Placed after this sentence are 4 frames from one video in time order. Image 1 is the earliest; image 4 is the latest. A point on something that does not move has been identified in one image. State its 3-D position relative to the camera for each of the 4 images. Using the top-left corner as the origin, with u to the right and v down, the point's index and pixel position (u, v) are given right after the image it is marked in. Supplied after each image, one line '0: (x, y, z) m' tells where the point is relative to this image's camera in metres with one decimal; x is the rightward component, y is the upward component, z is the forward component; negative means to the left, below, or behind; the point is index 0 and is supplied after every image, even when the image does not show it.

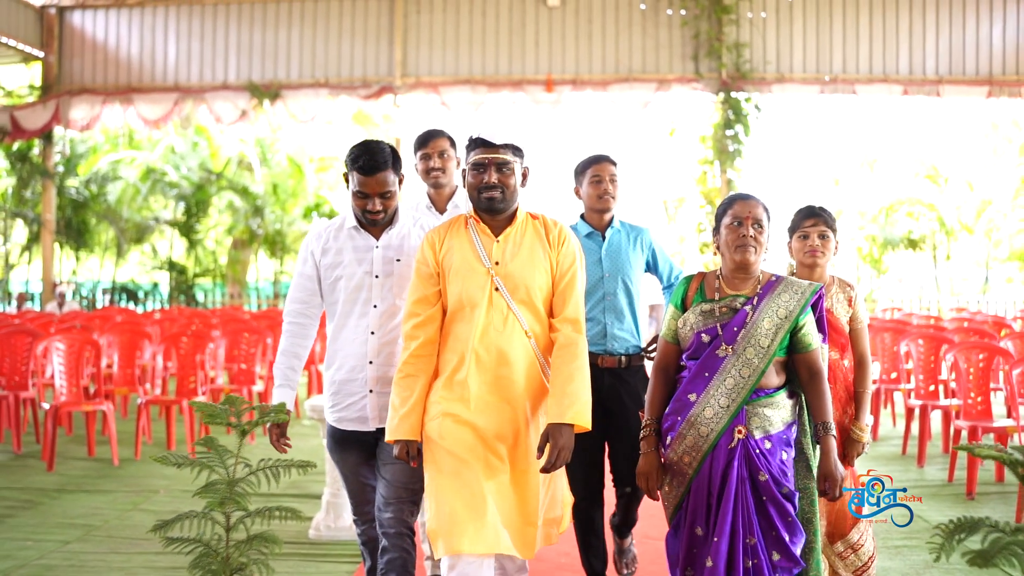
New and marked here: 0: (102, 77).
0: (-5.6, +2.9, +12.9) m
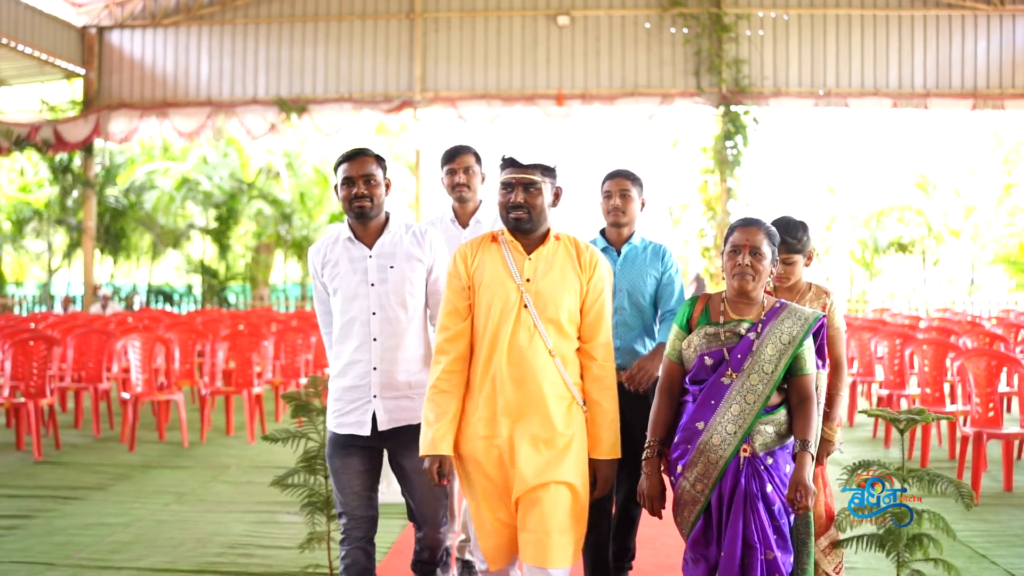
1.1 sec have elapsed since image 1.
0: (-5.4, +2.8, +13.8) m
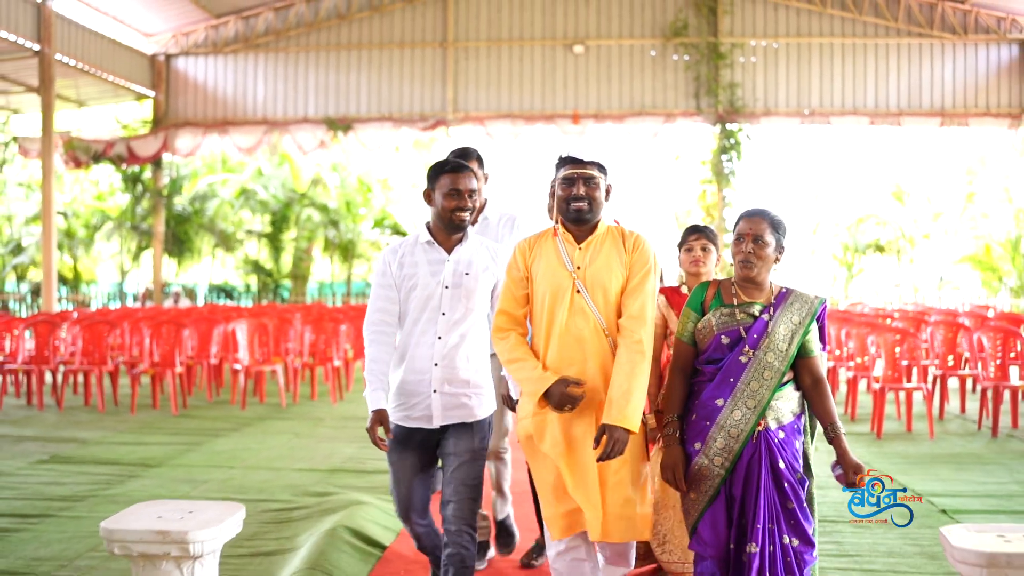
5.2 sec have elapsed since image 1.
0: (-5.0, +2.9, +15.7) m
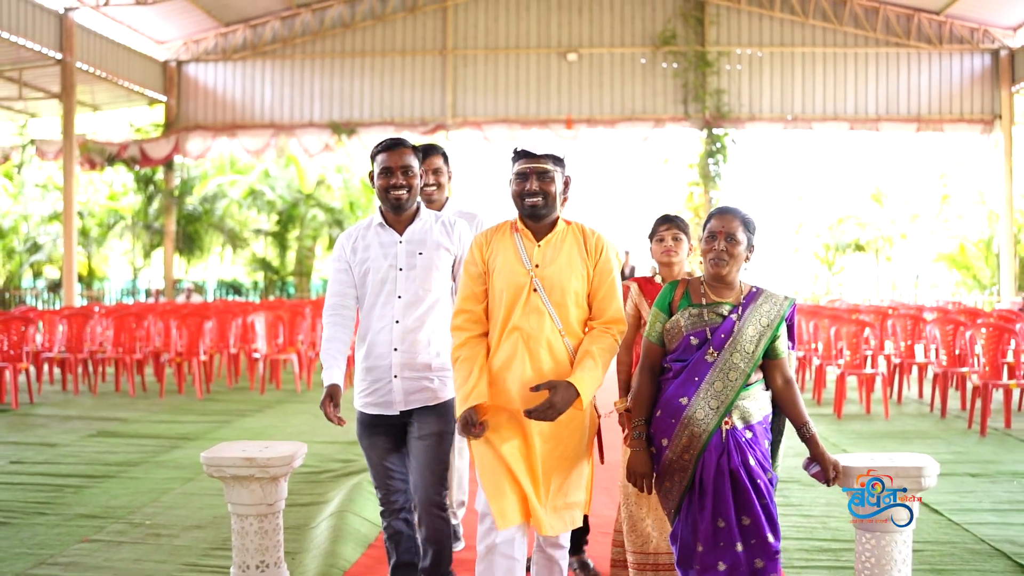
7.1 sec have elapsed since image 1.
0: (-5.1, +2.9, +16.4) m
